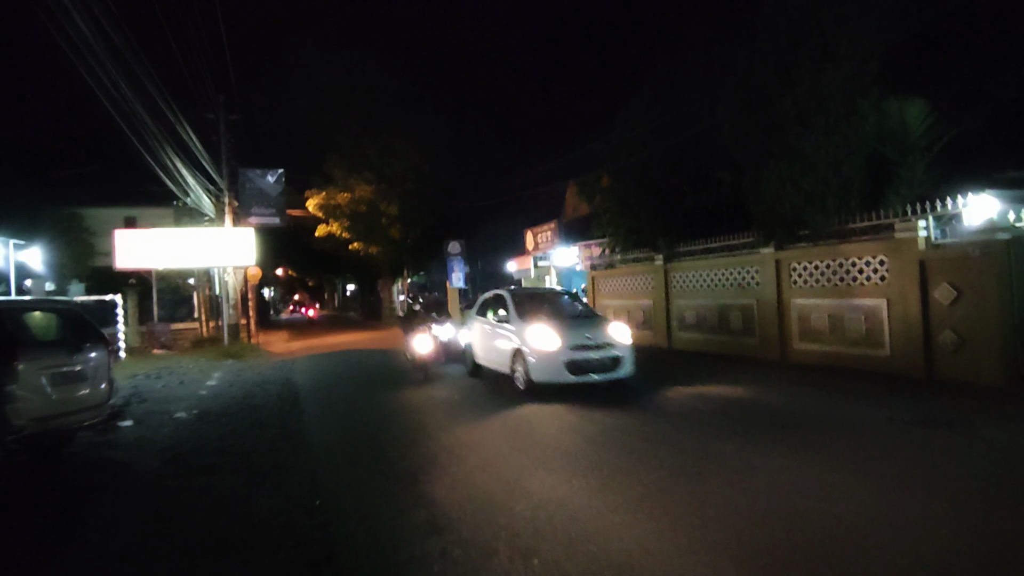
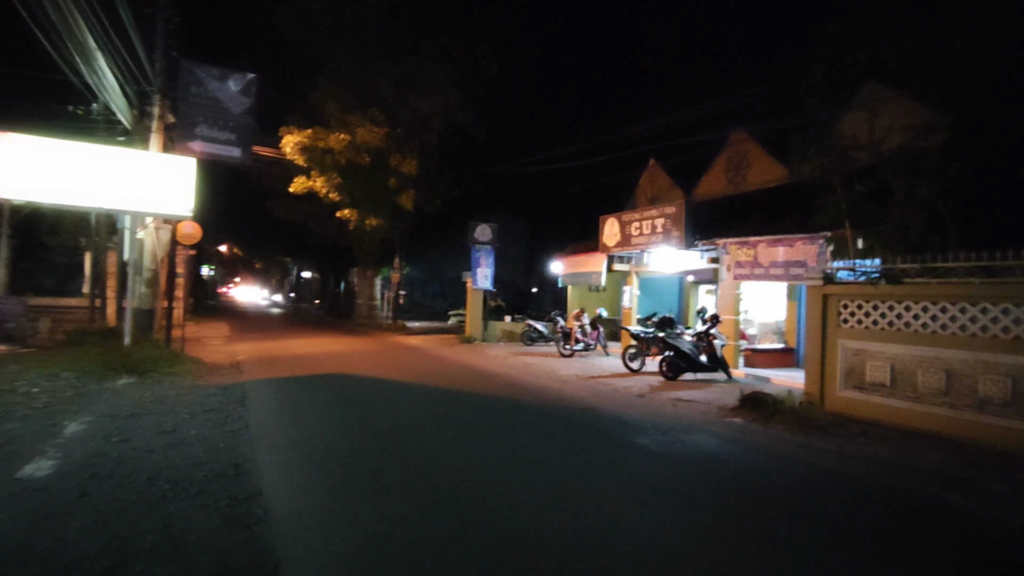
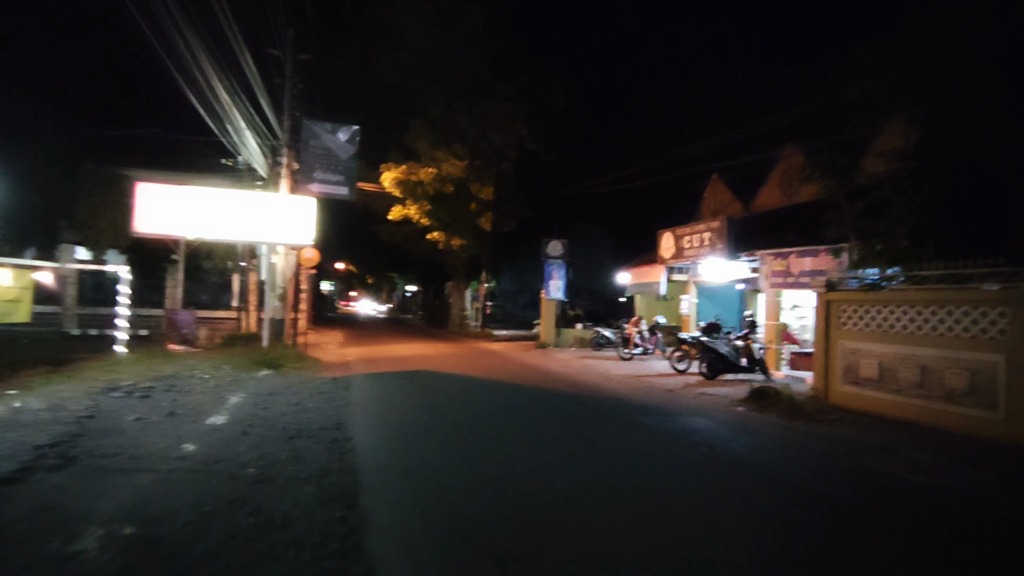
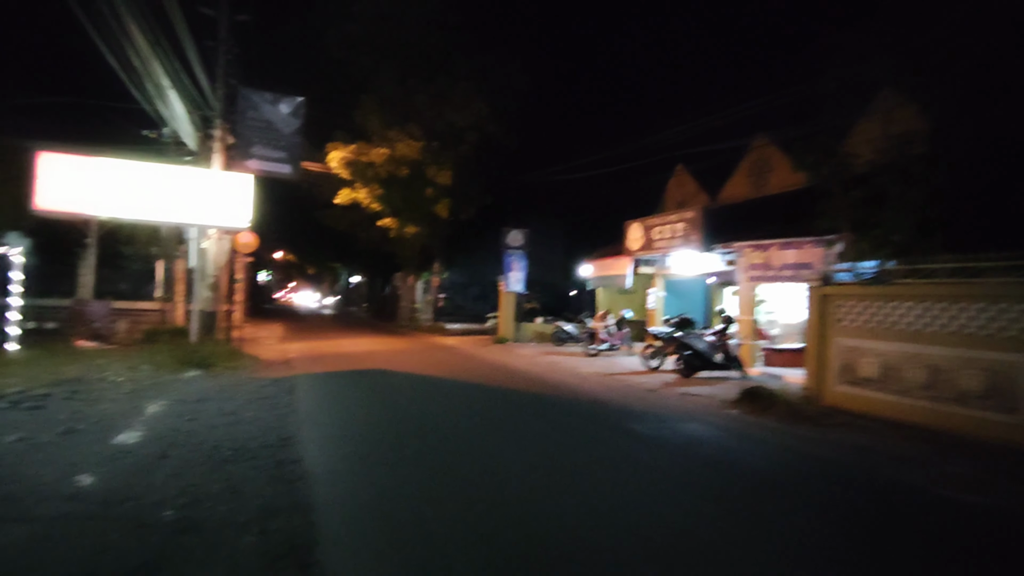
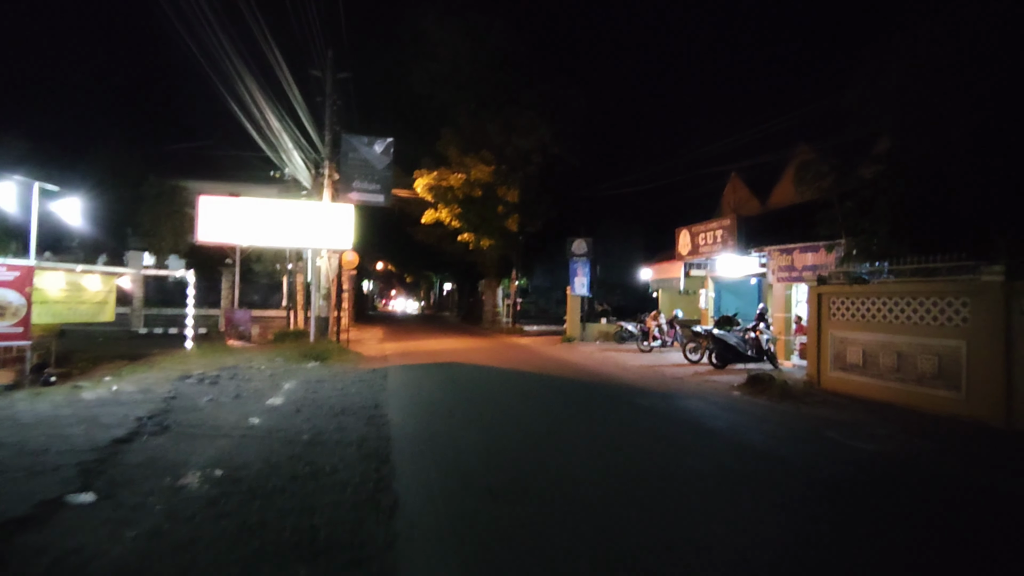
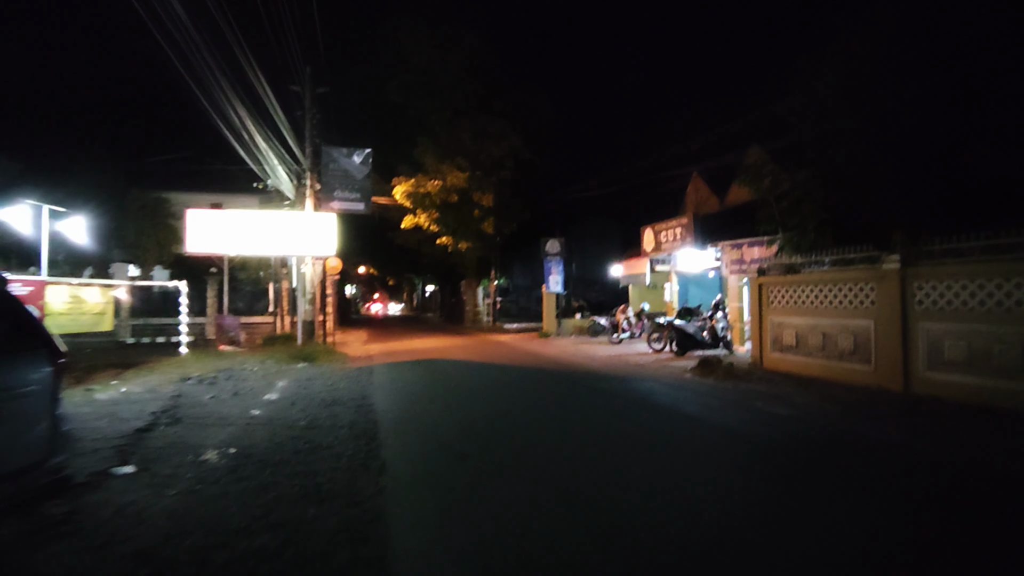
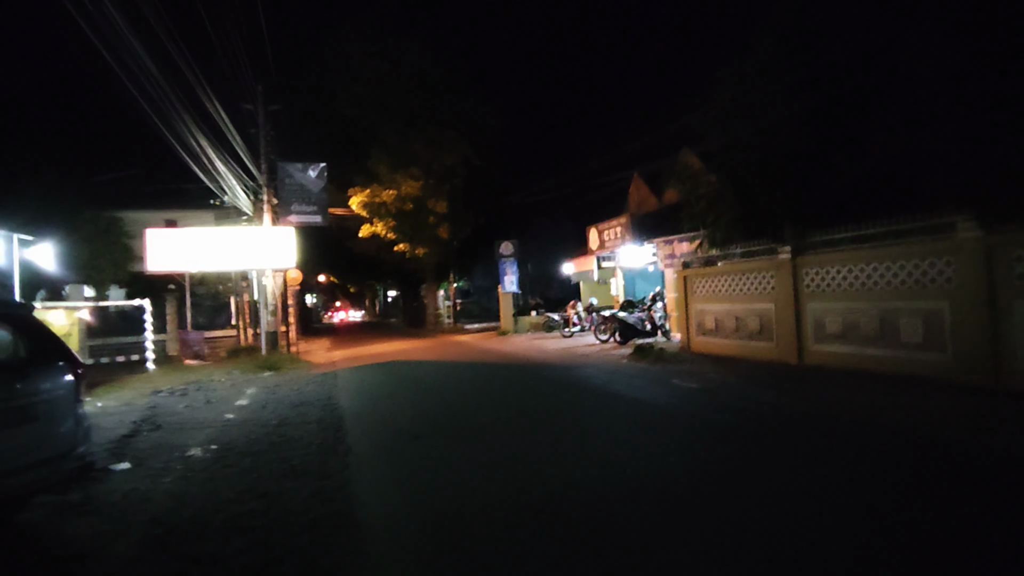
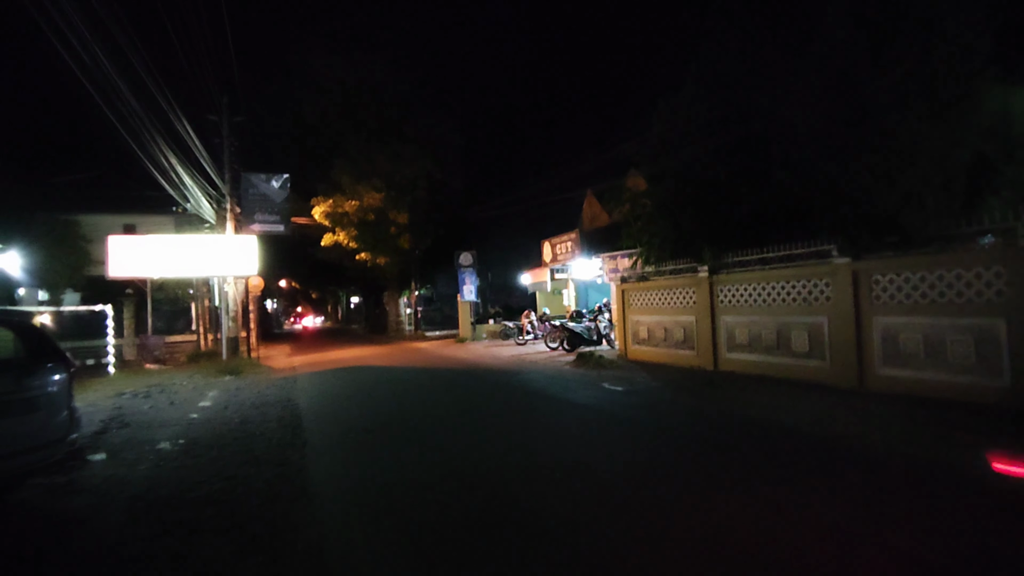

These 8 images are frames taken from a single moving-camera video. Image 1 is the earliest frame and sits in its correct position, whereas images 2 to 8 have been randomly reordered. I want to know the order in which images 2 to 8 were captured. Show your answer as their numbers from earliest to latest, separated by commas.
8, 7, 6, 5, 3, 4, 2
